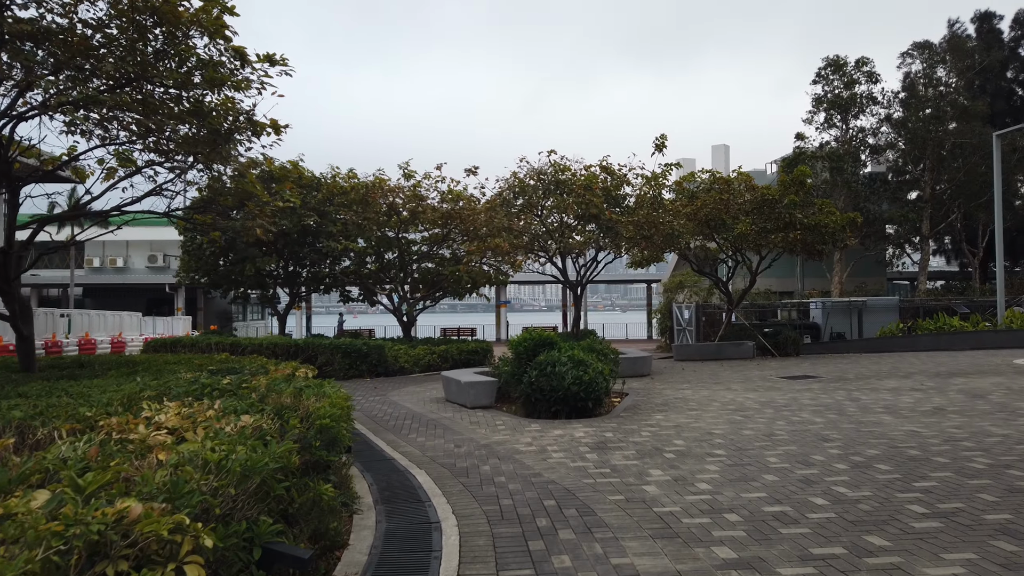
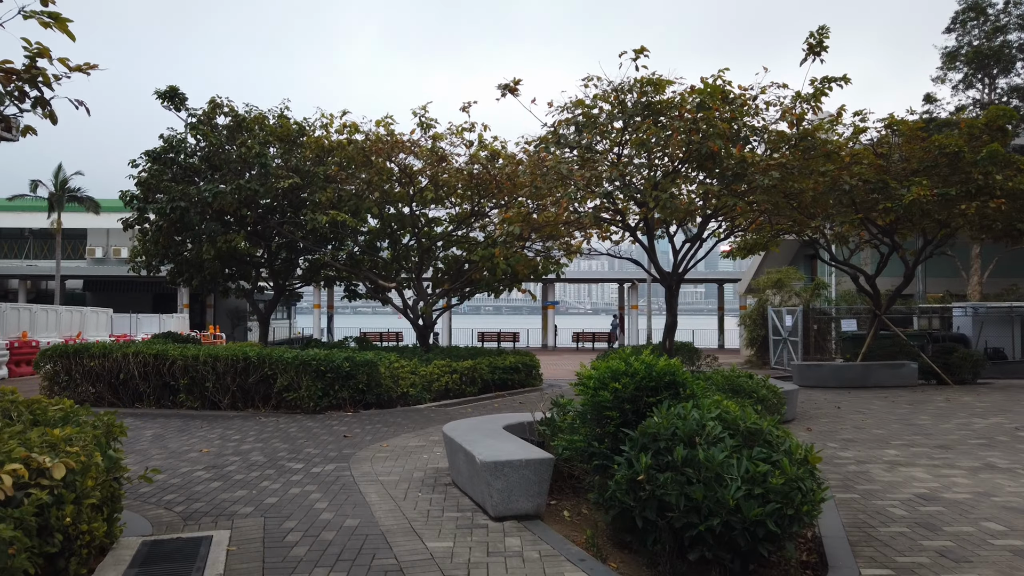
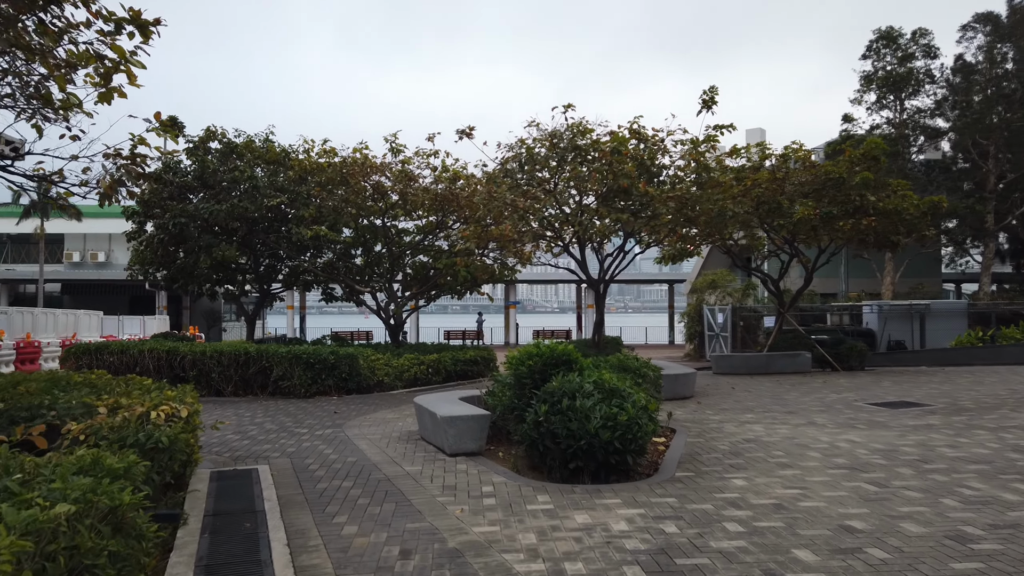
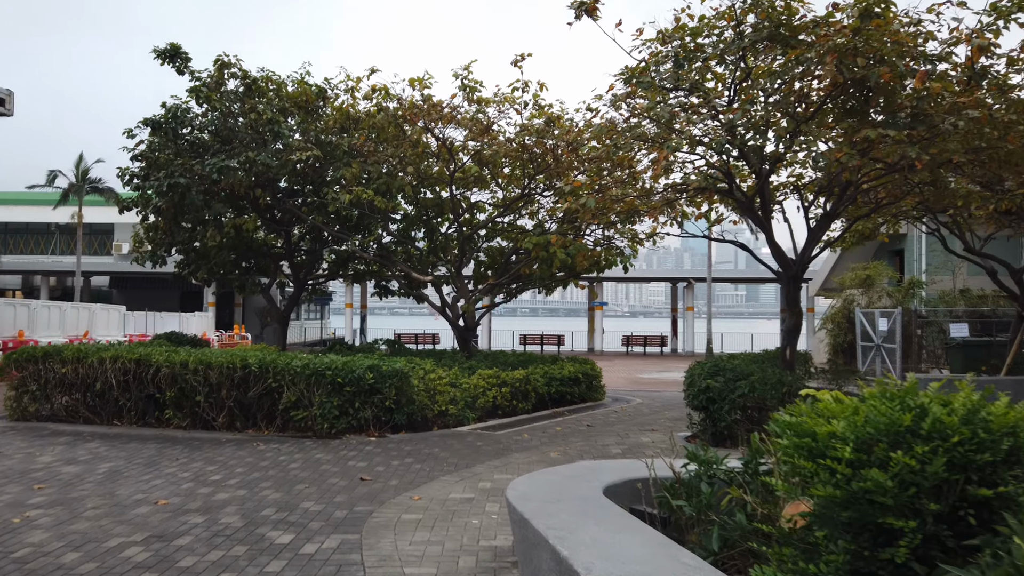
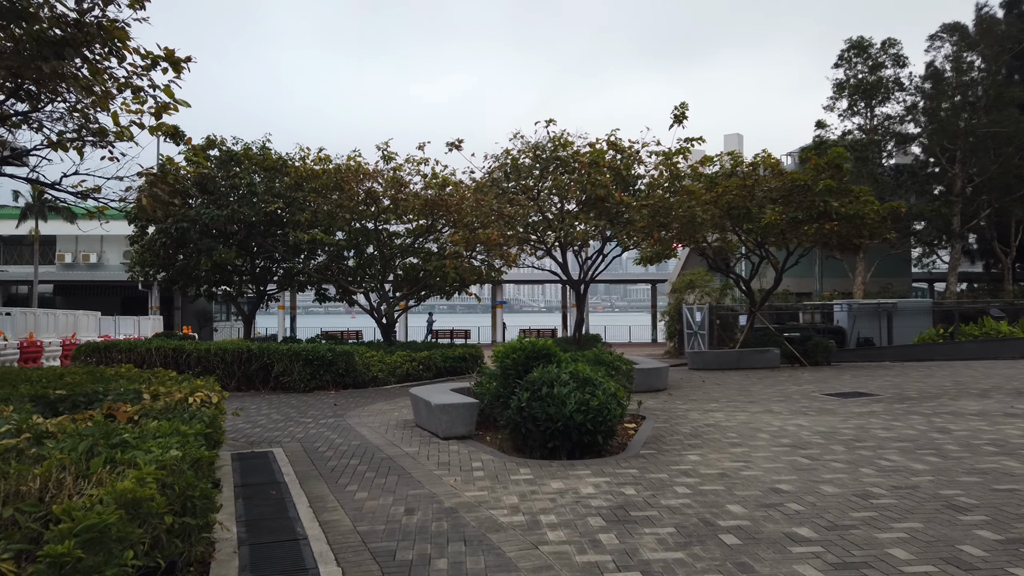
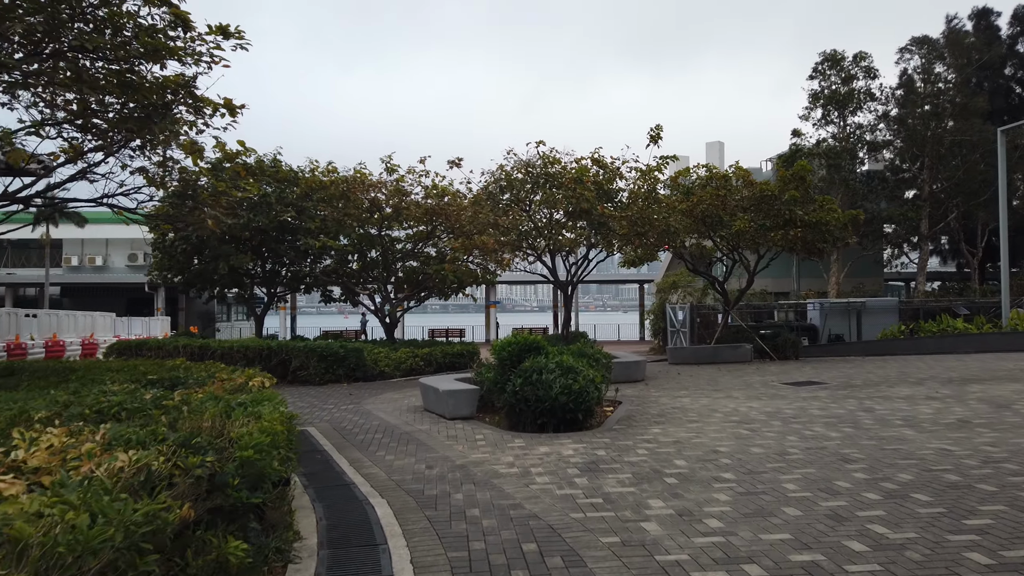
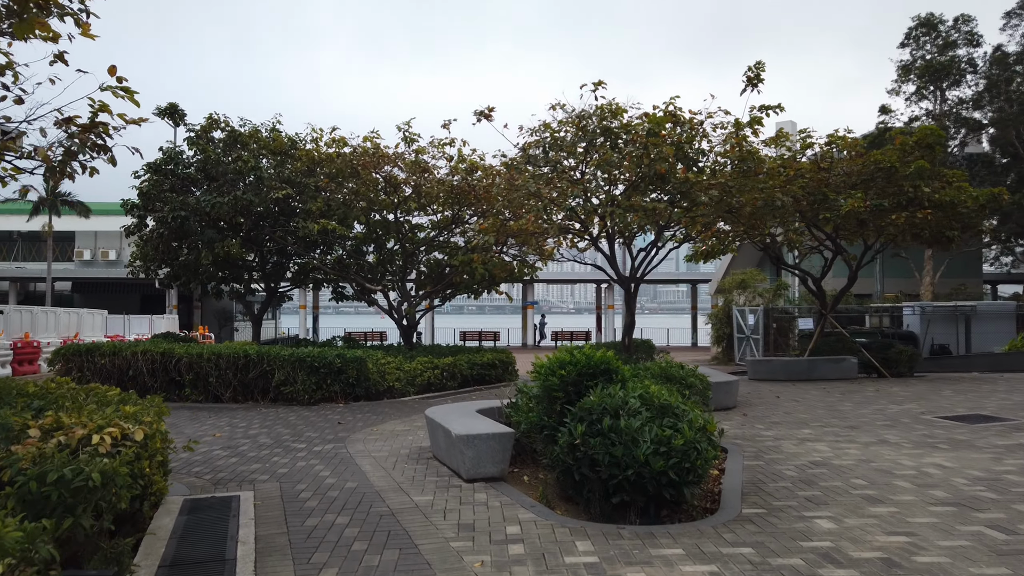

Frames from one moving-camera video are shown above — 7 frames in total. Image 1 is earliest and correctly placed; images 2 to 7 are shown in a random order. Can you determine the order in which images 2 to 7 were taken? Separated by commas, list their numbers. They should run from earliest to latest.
6, 5, 3, 7, 2, 4
